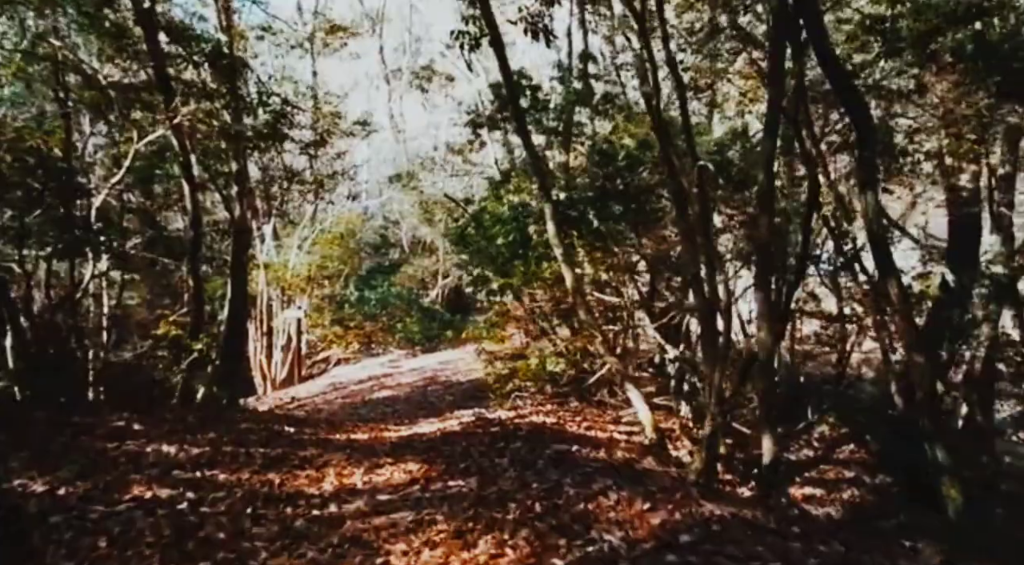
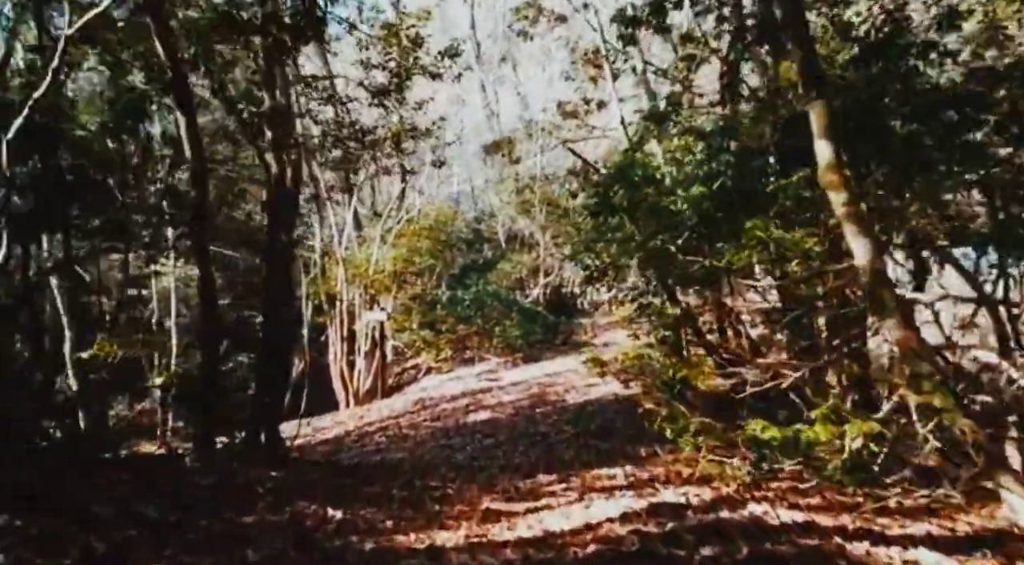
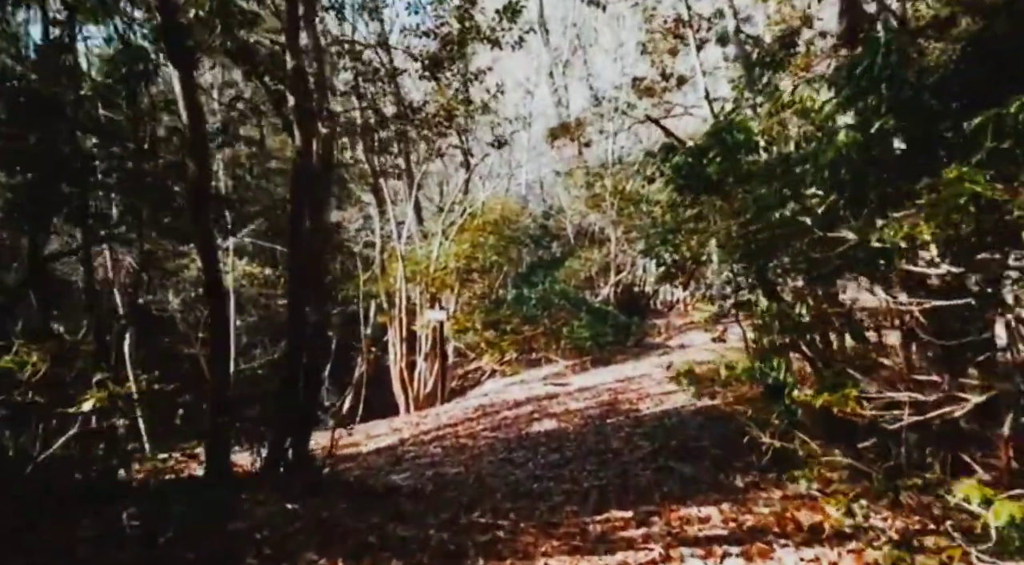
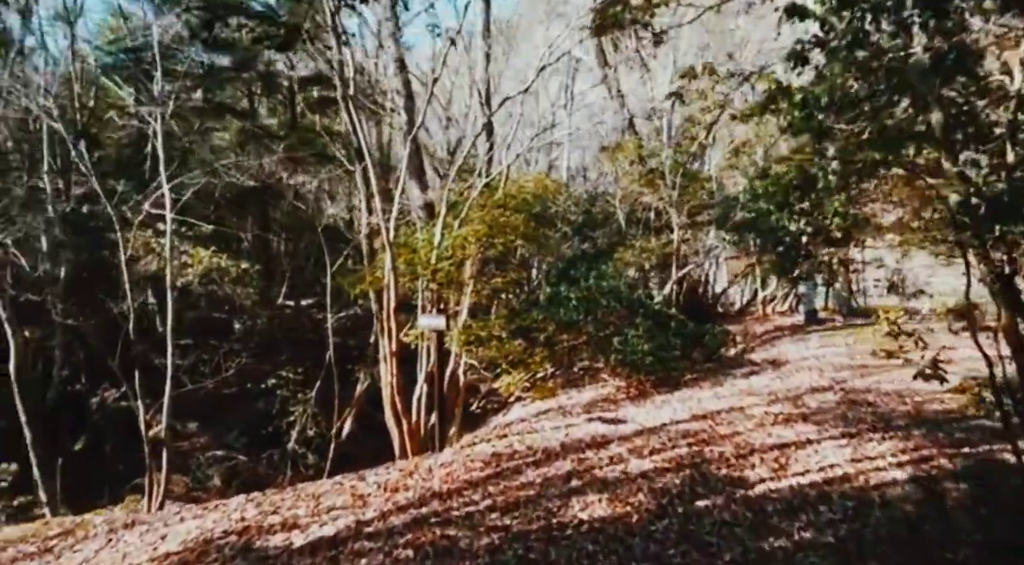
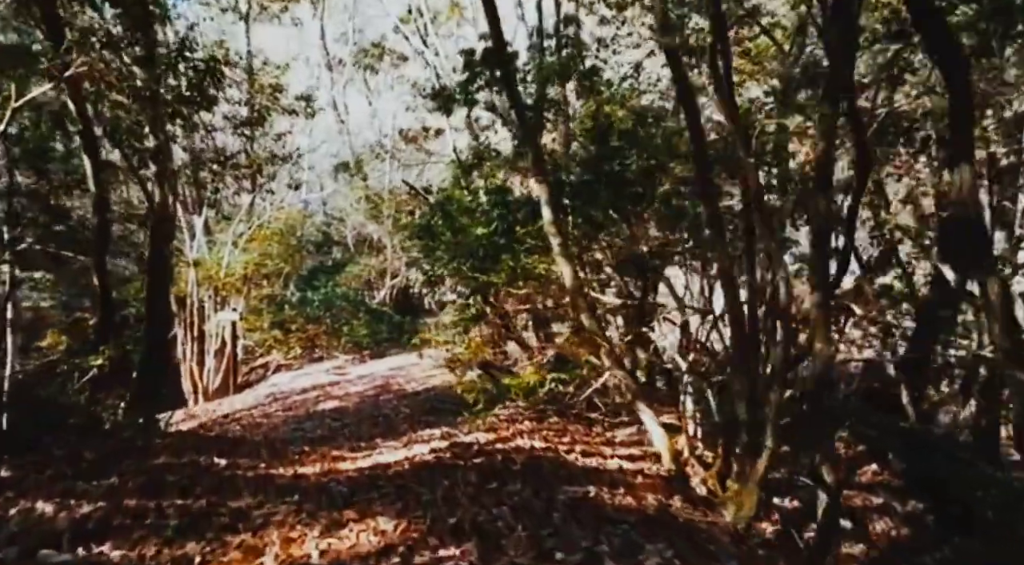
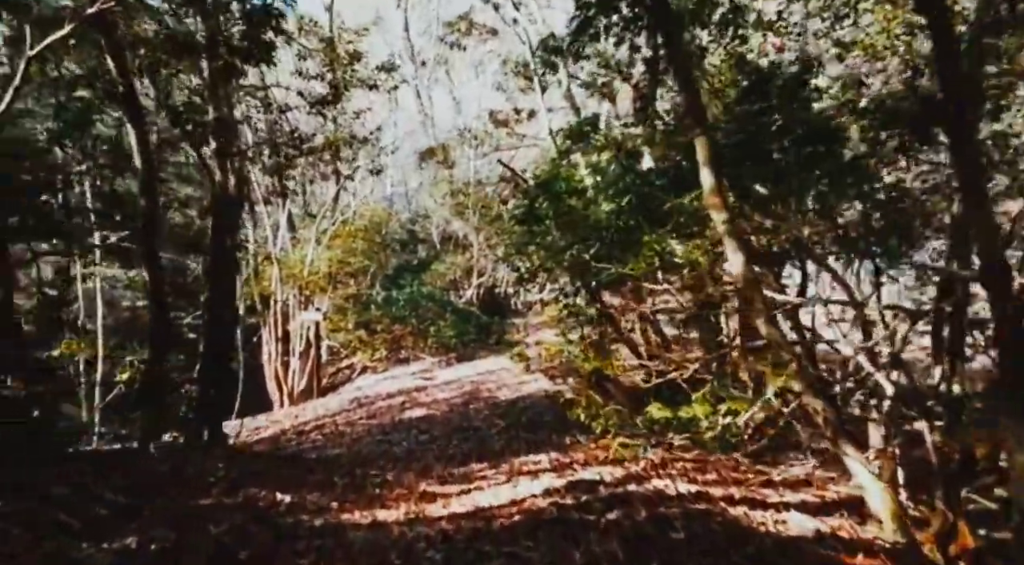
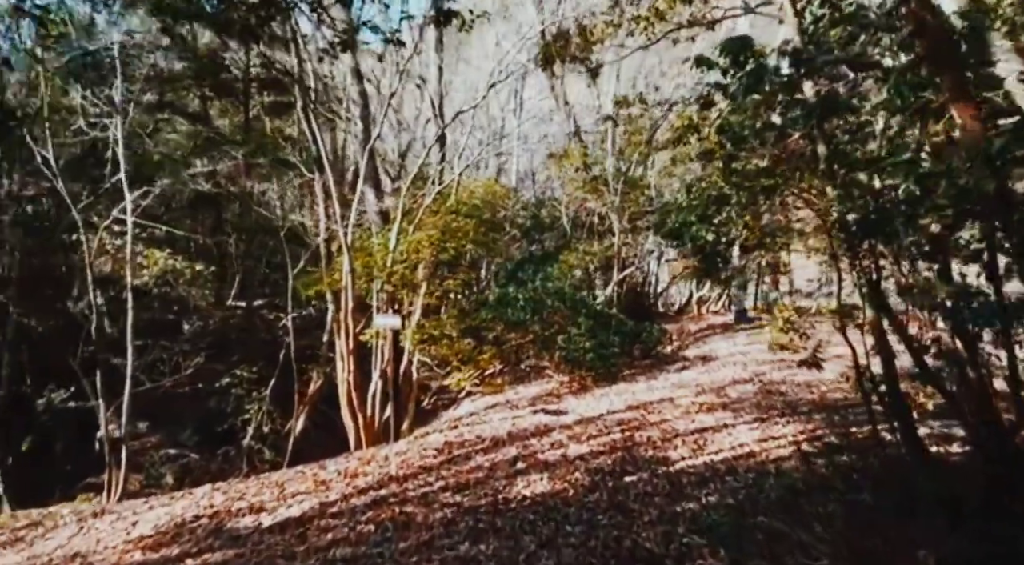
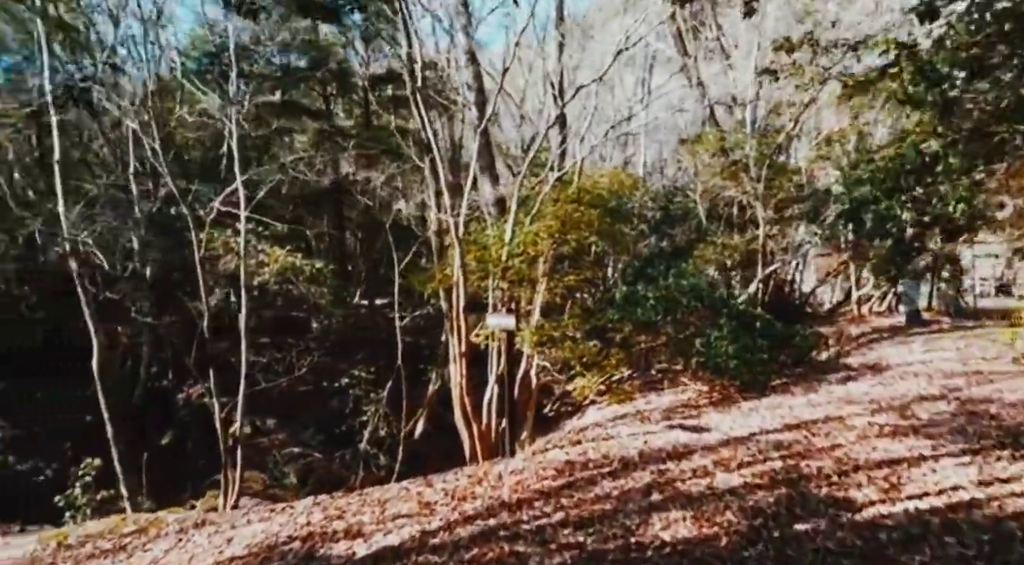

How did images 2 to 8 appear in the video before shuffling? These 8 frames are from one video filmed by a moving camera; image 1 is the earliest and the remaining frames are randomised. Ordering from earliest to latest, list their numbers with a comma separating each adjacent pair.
5, 6, 2, 3, 7, 4, 8
